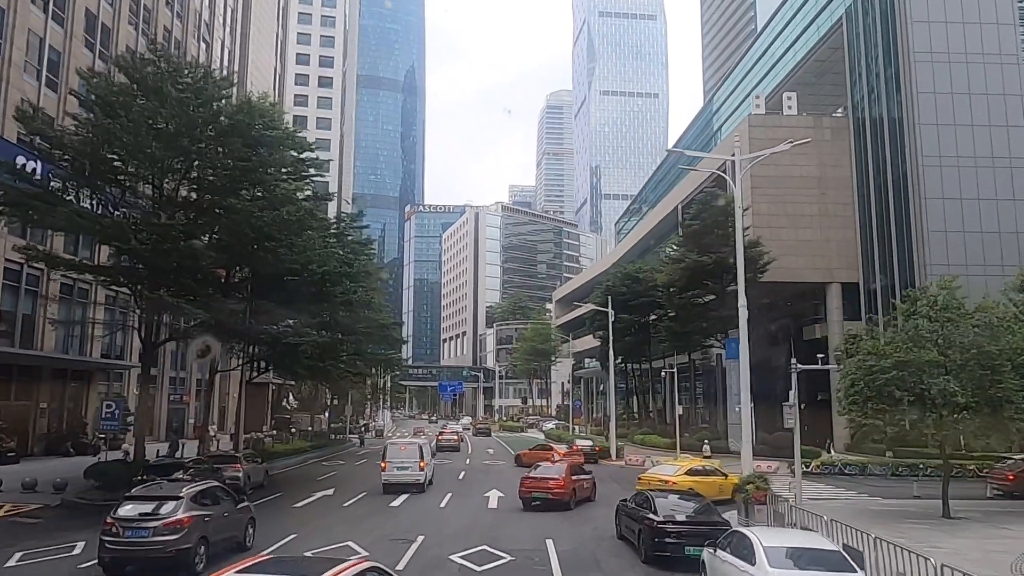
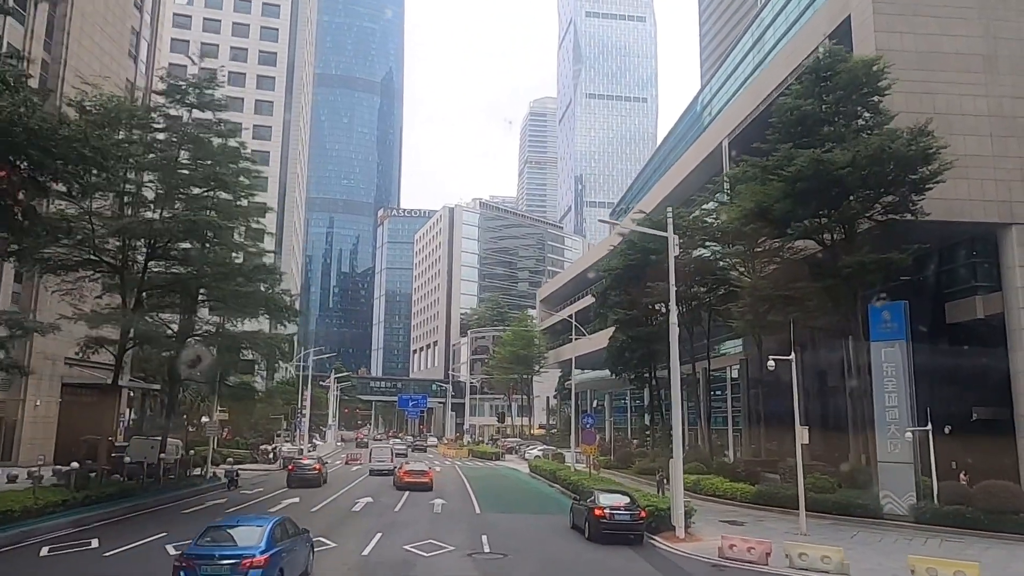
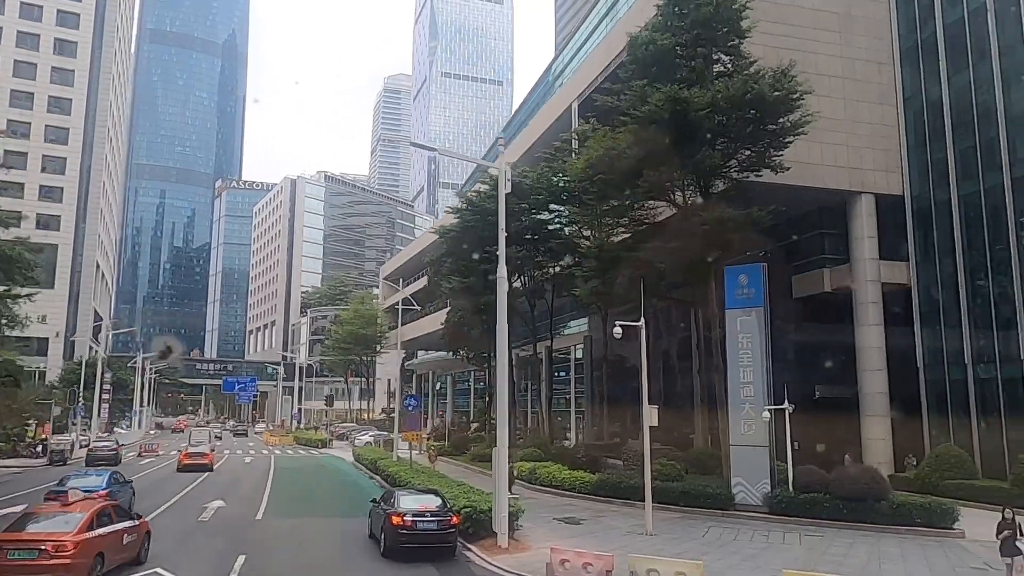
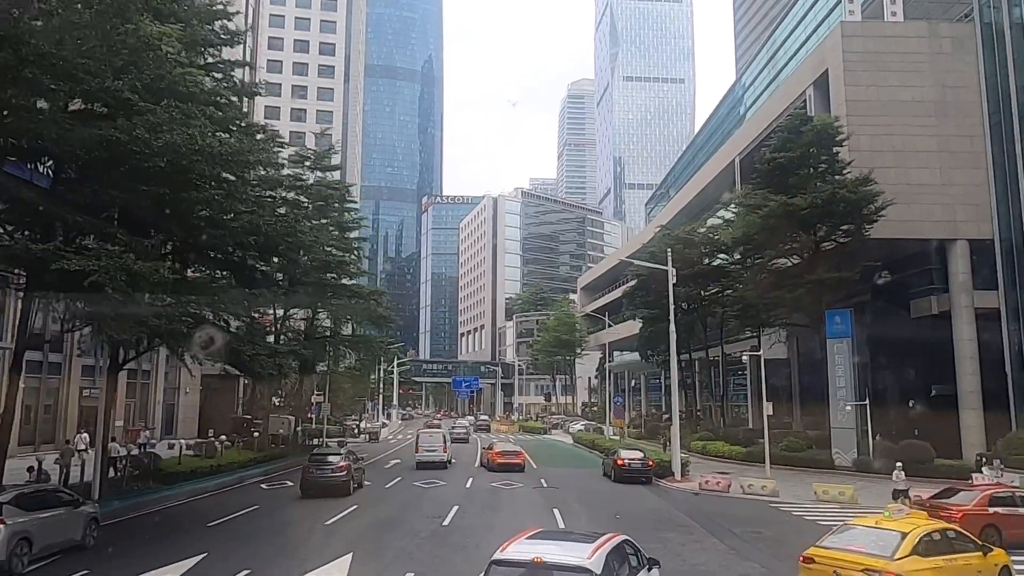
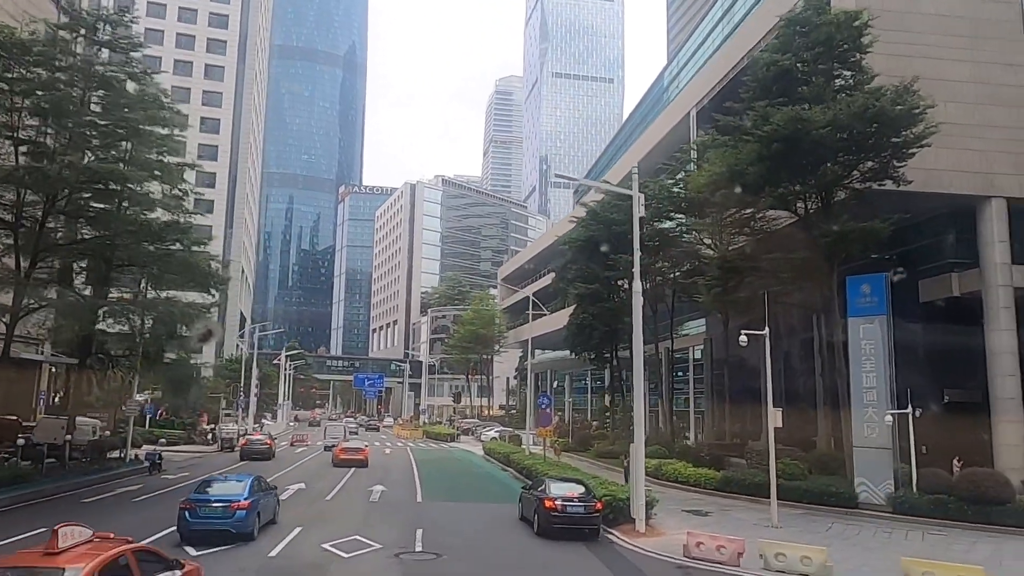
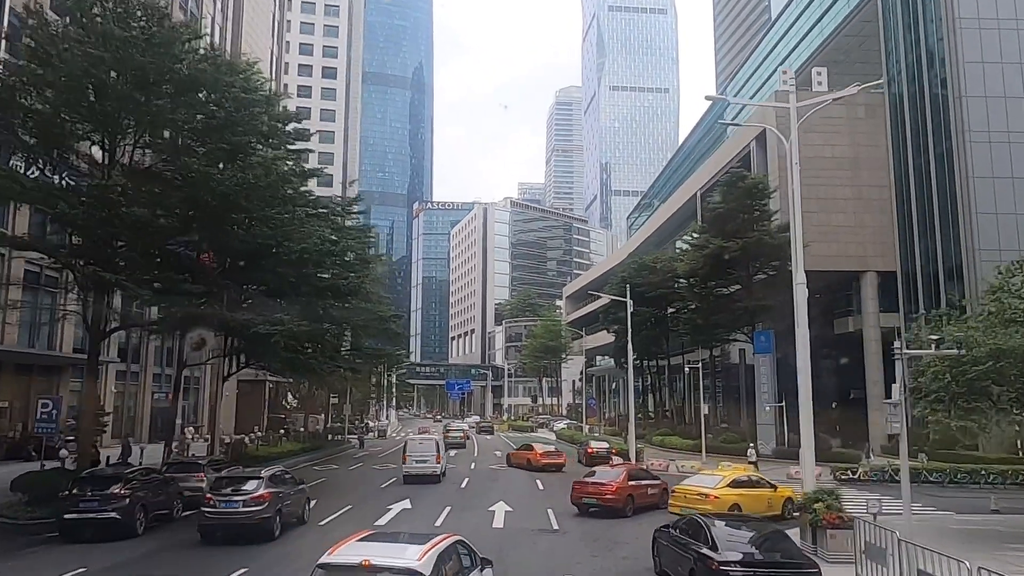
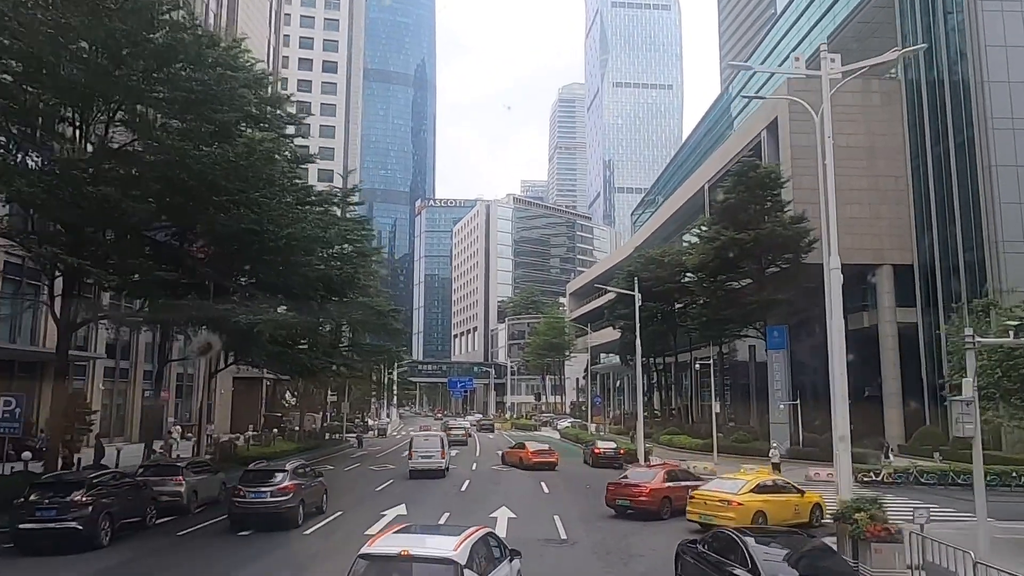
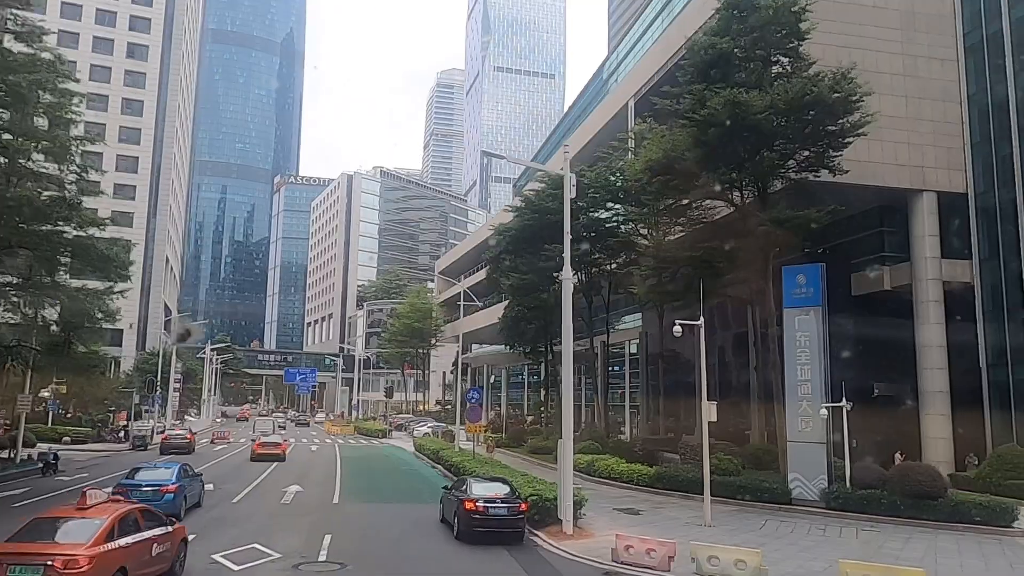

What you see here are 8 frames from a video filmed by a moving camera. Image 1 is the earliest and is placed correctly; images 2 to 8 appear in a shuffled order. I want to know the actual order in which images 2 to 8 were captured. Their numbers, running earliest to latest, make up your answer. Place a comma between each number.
6, 7, 4, 2, 5, 8, 3
